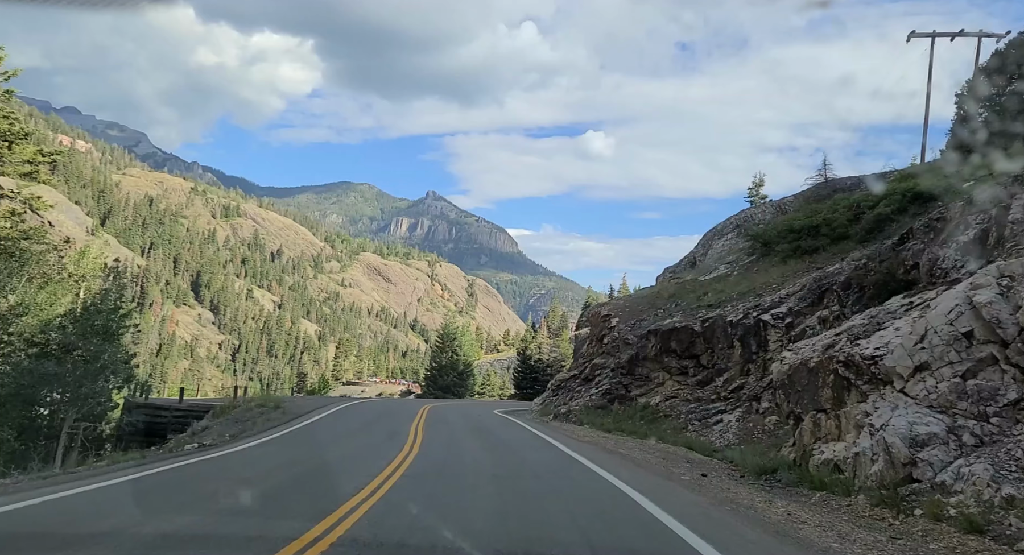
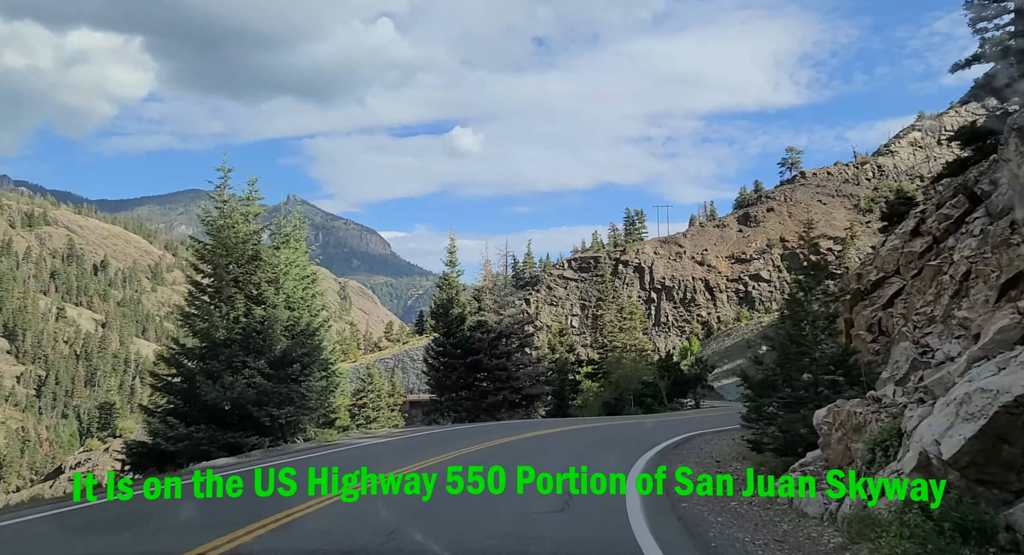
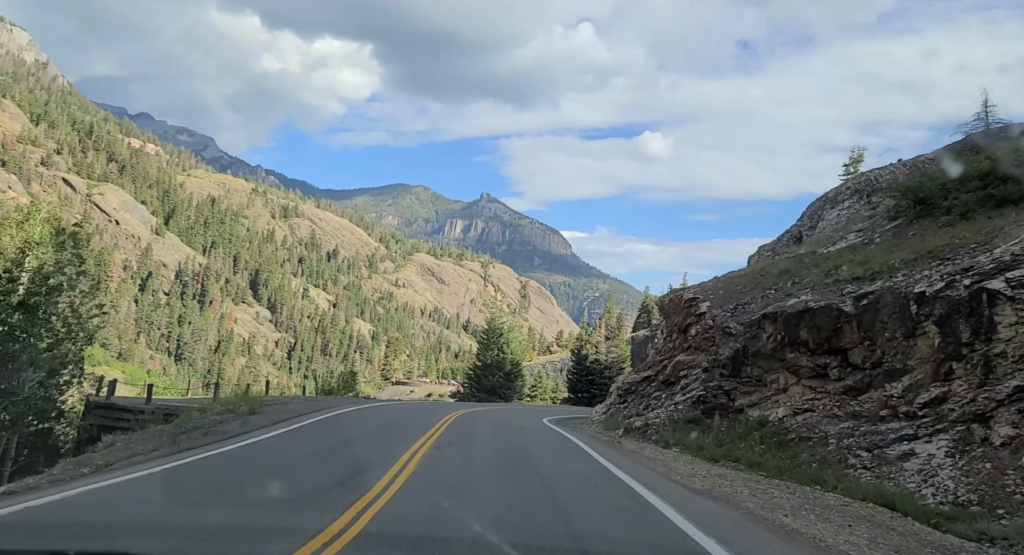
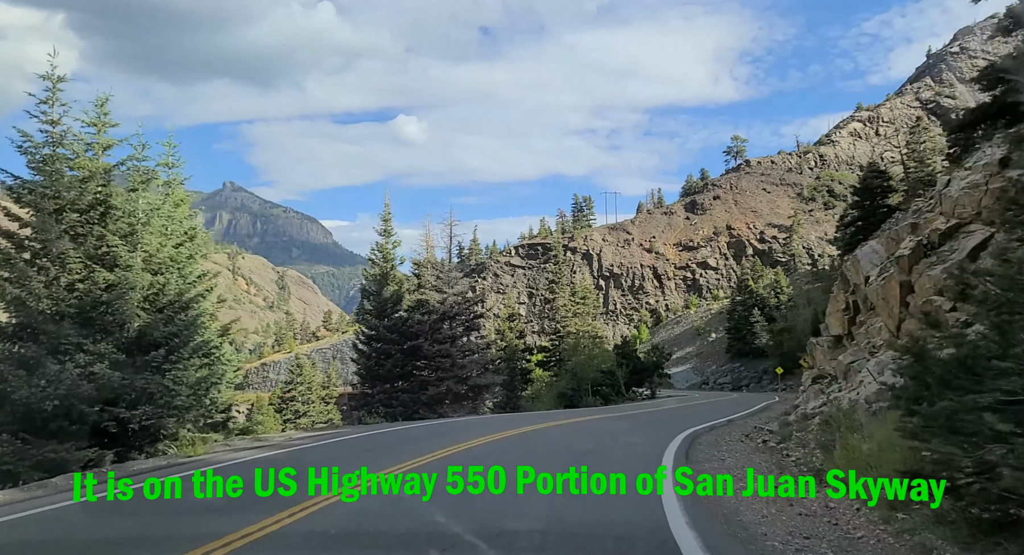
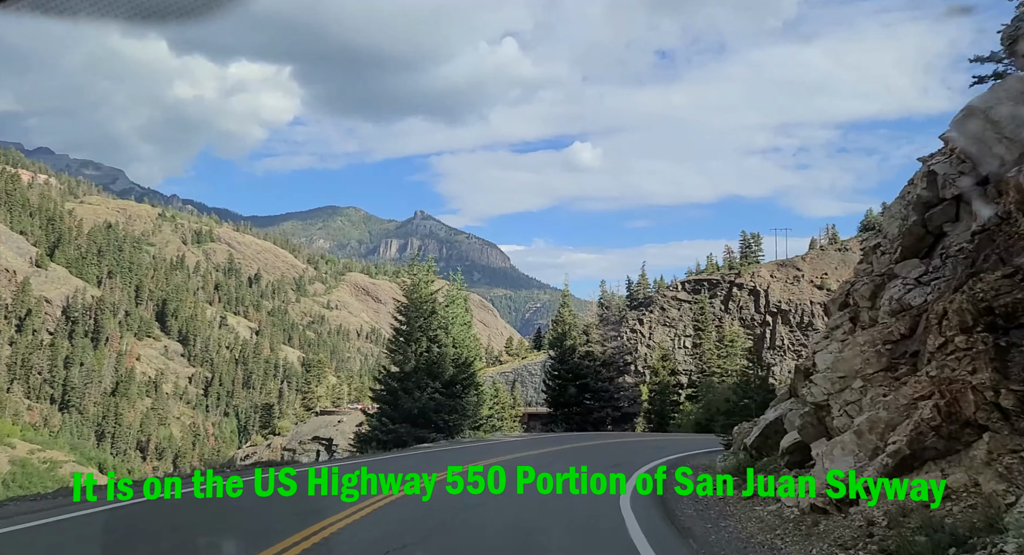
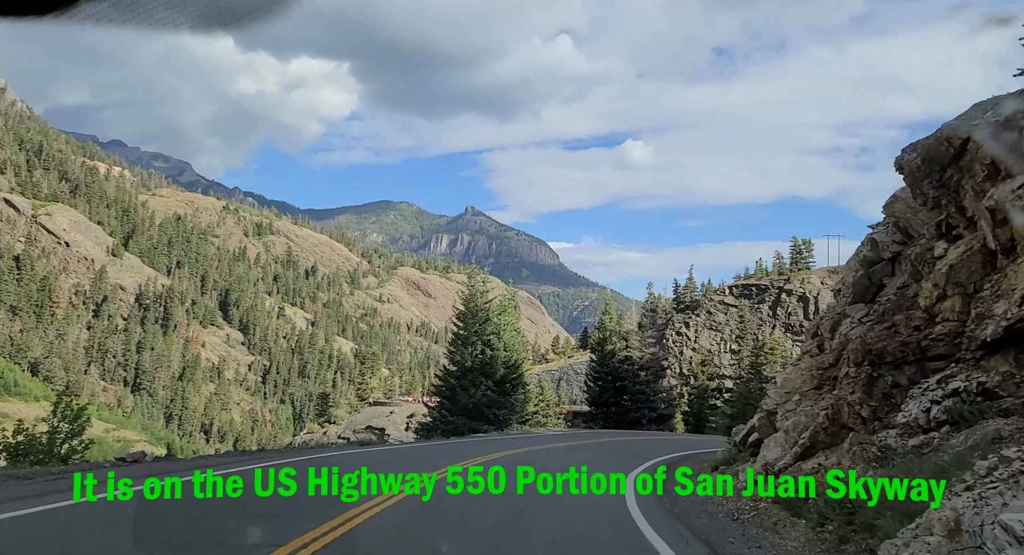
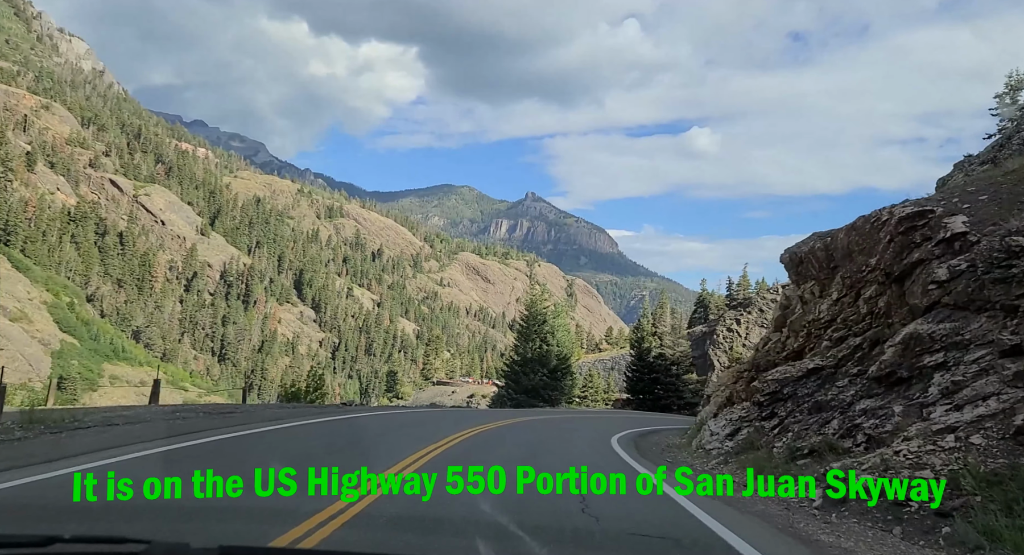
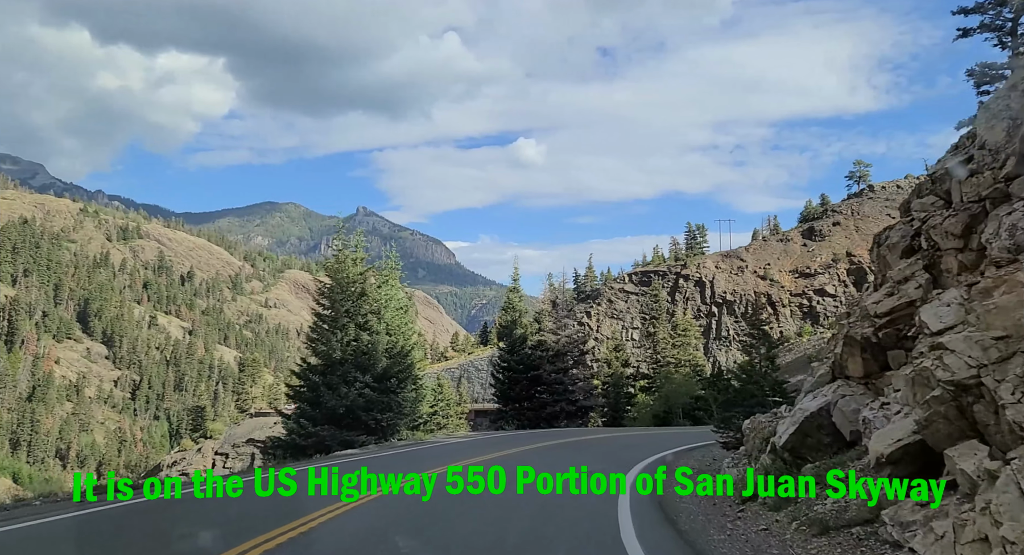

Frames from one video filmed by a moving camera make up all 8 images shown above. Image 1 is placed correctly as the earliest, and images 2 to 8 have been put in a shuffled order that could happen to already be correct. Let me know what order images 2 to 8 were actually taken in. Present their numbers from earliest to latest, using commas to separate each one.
3, 7, 6, 5, 8, 2, 4
